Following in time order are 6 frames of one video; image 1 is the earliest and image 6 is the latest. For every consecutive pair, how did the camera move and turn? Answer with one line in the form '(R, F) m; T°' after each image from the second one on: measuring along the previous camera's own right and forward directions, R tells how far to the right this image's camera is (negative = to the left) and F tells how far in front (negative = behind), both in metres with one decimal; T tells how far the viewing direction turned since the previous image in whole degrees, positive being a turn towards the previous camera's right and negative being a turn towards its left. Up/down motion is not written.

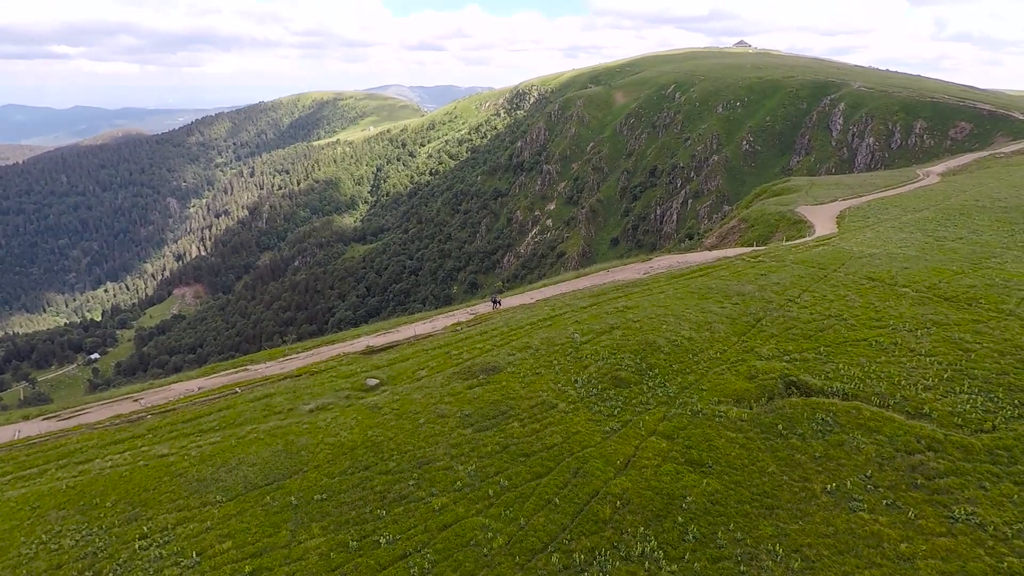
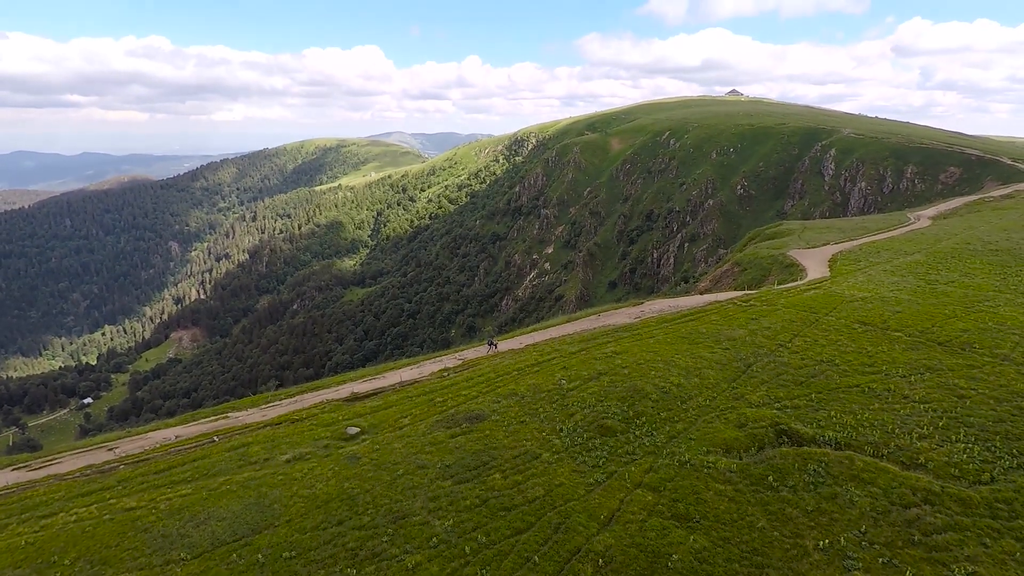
(+0.9, +0.3) m; 0°
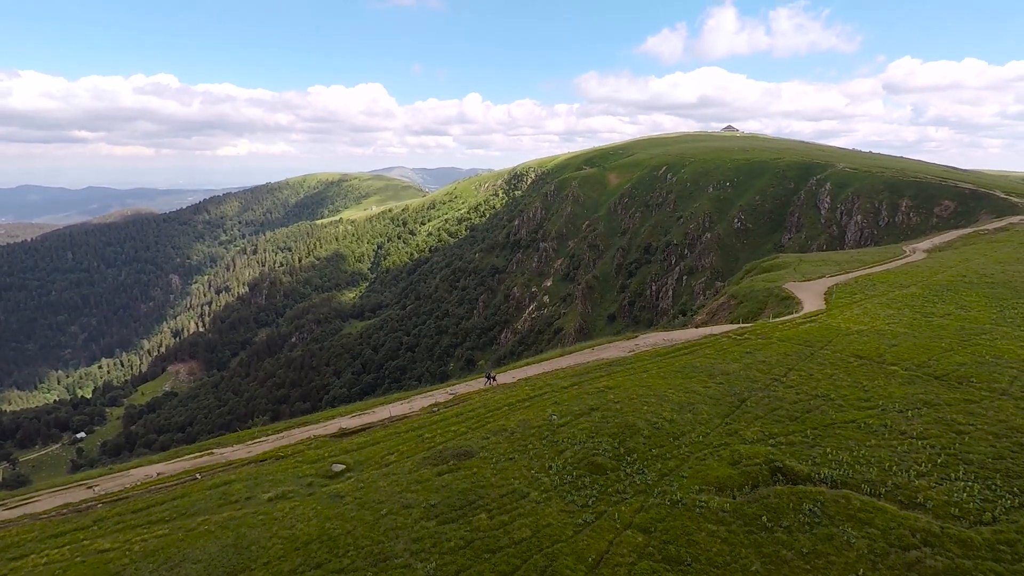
(+0.6, +0.1) m; 0°
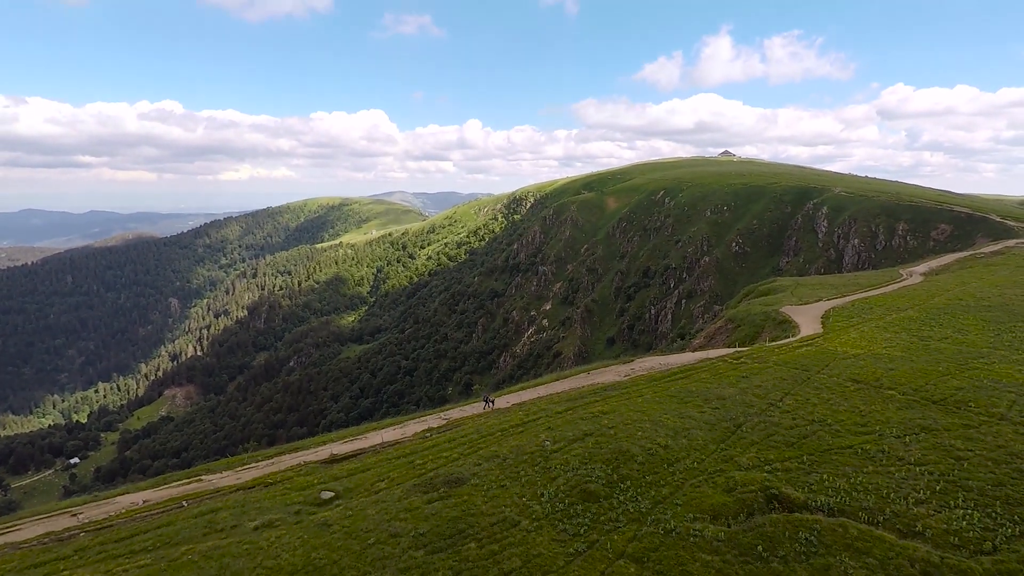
(+0.5, 0.0) m; 0°
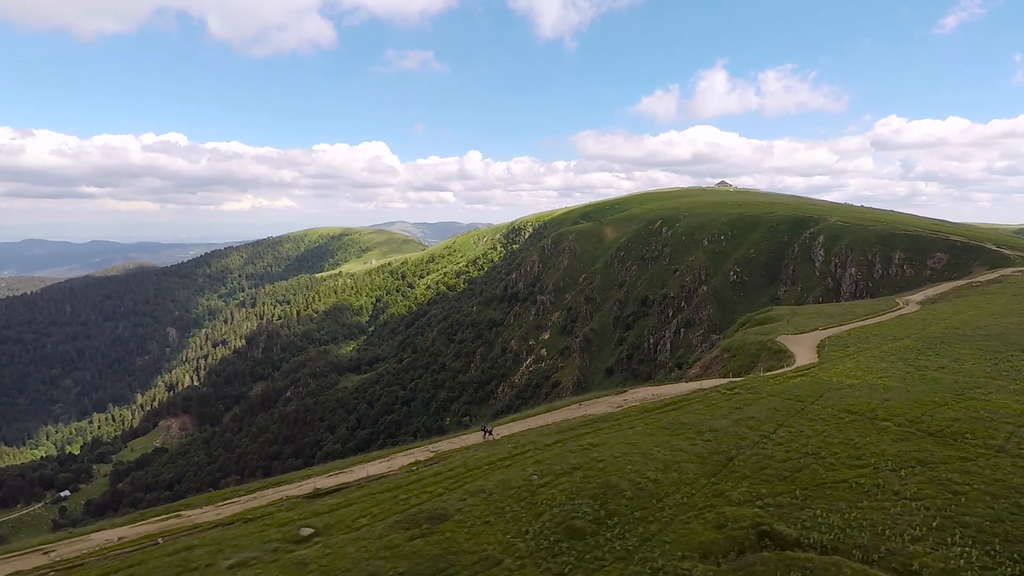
(+0.8, +0.2) m; 0°
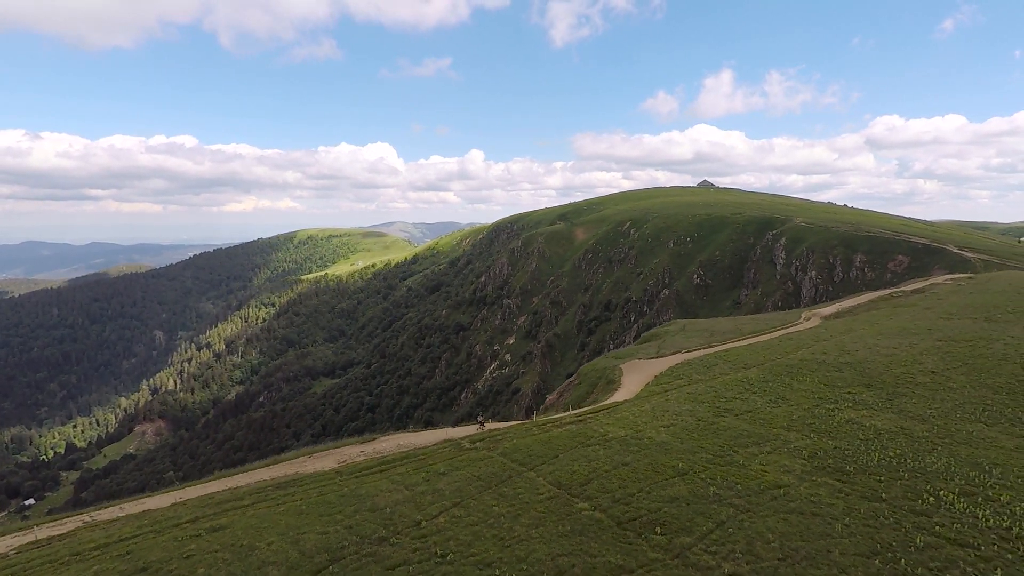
(+20.9, +7.2) m; 0°
